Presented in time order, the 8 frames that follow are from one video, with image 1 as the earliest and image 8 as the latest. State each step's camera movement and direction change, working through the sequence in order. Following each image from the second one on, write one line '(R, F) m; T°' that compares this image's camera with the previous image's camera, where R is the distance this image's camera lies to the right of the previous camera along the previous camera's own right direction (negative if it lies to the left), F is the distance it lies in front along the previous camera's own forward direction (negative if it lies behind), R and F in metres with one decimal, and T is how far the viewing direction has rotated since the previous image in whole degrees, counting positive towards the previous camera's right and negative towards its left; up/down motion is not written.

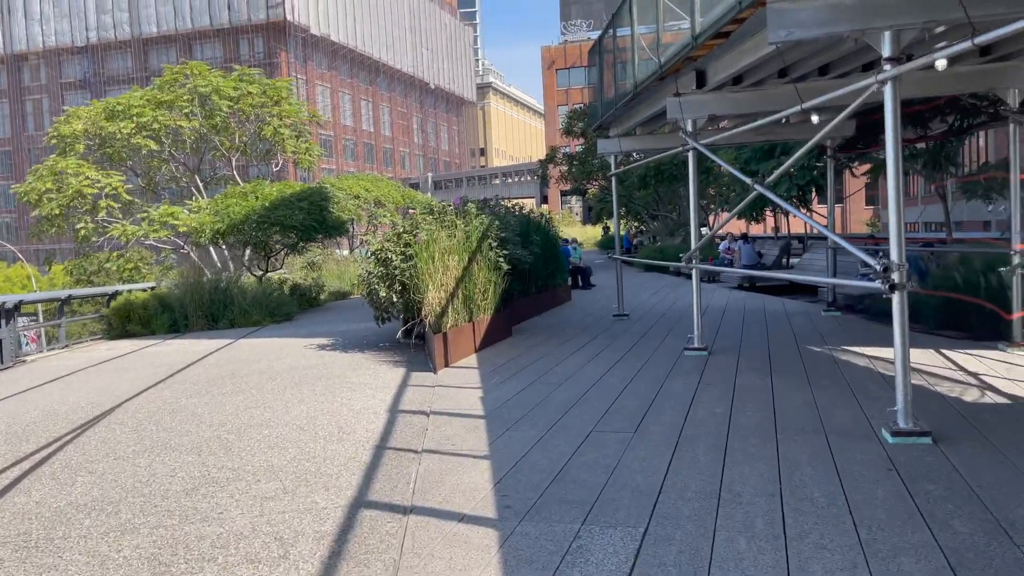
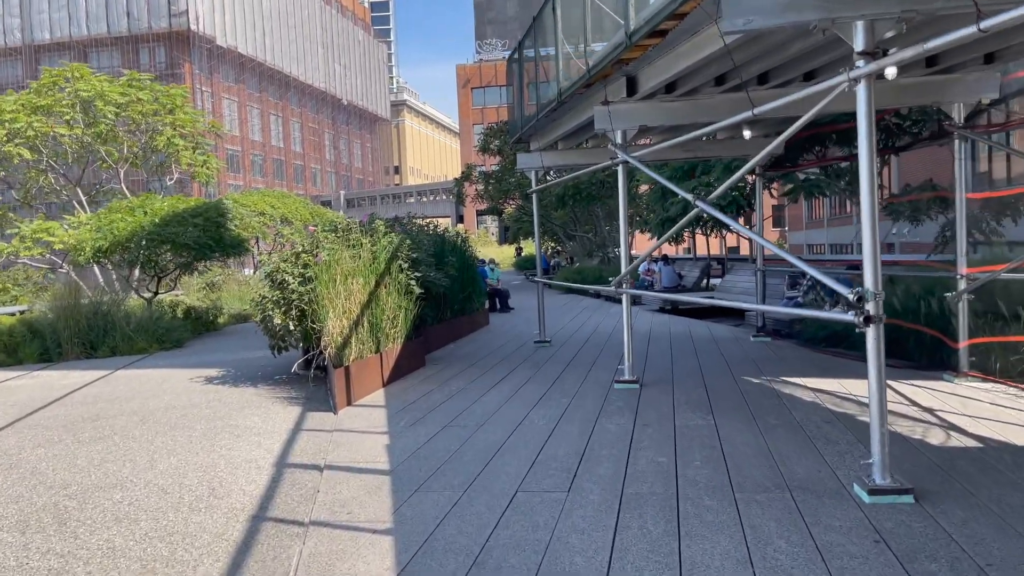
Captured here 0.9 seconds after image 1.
(0.0, +0.8) m; +6°
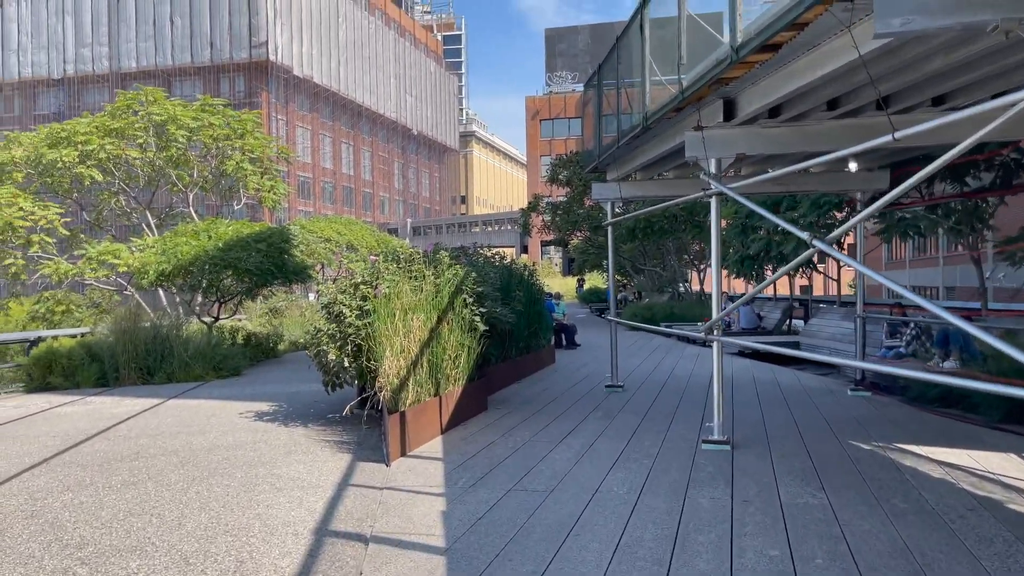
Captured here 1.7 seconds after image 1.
(-0.1, +0.7) m; -4°
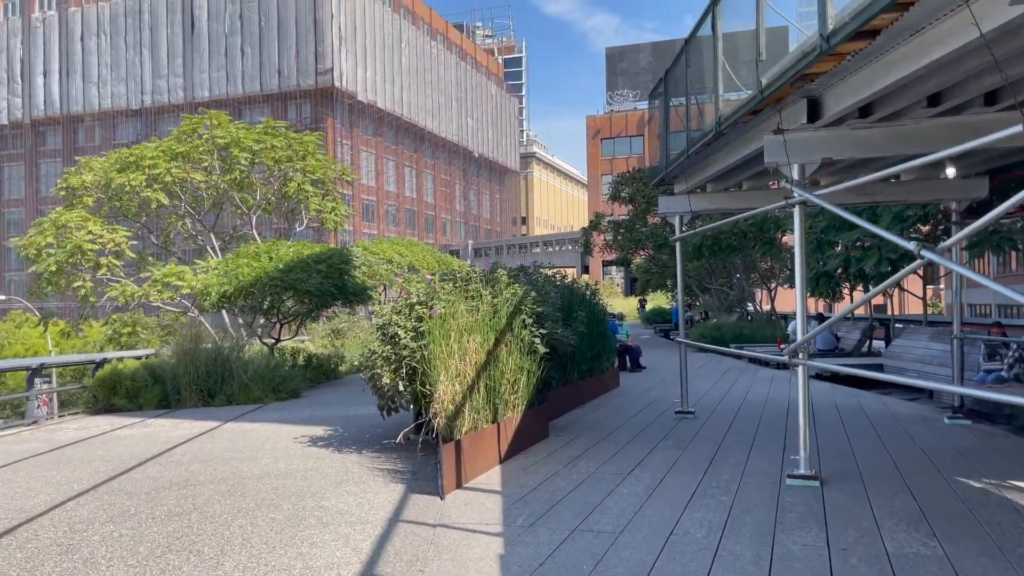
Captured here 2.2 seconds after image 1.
(0.0, +0.4) m; -4°
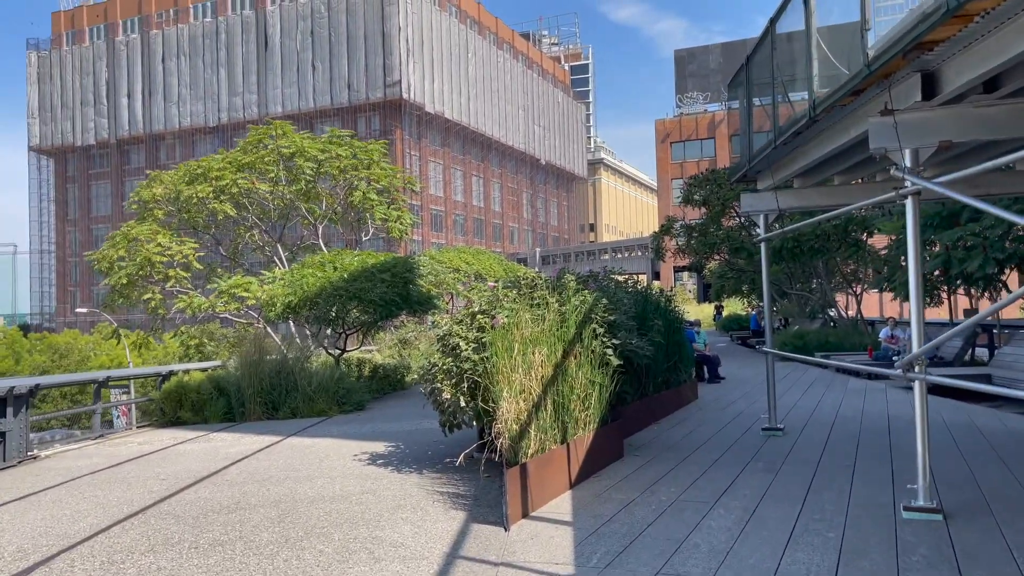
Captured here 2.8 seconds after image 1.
(0.0, +0.6) m; -5°
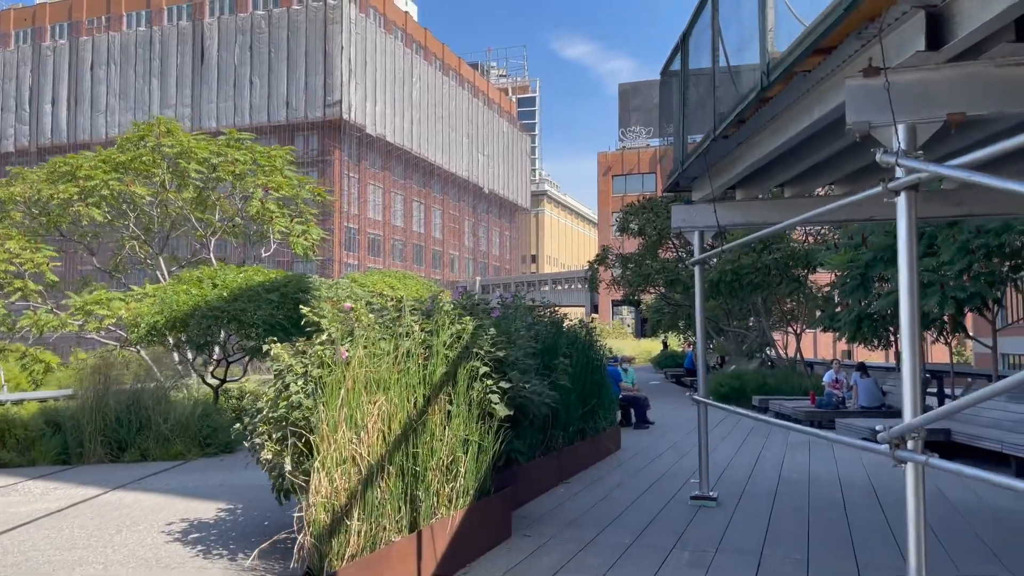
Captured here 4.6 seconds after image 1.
(+0.6, +1.7) m; +4°
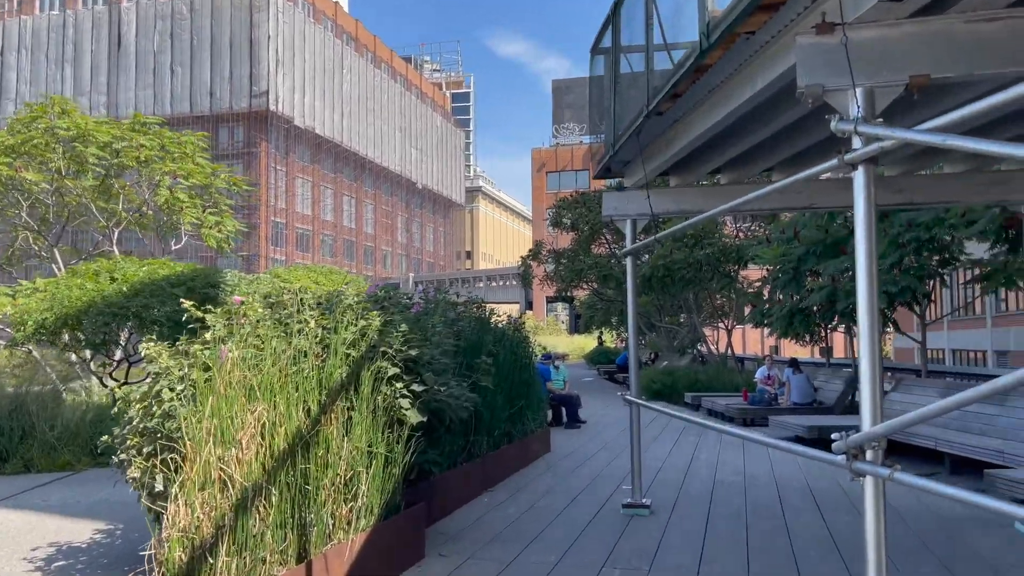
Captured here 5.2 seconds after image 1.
(+0.1, +0.6) m; +5°
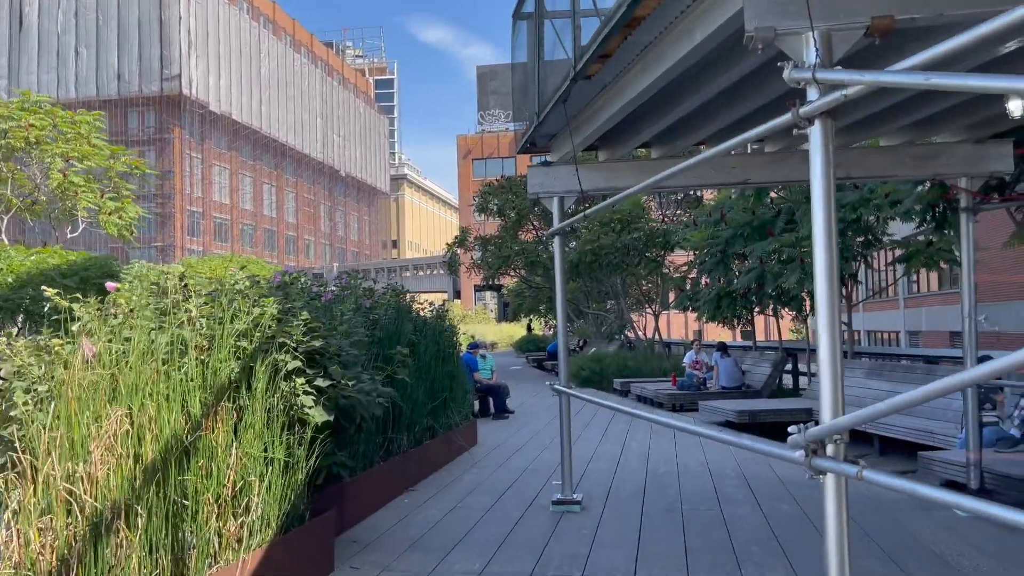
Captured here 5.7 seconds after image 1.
(+0.1, +0.5) m; +5°
